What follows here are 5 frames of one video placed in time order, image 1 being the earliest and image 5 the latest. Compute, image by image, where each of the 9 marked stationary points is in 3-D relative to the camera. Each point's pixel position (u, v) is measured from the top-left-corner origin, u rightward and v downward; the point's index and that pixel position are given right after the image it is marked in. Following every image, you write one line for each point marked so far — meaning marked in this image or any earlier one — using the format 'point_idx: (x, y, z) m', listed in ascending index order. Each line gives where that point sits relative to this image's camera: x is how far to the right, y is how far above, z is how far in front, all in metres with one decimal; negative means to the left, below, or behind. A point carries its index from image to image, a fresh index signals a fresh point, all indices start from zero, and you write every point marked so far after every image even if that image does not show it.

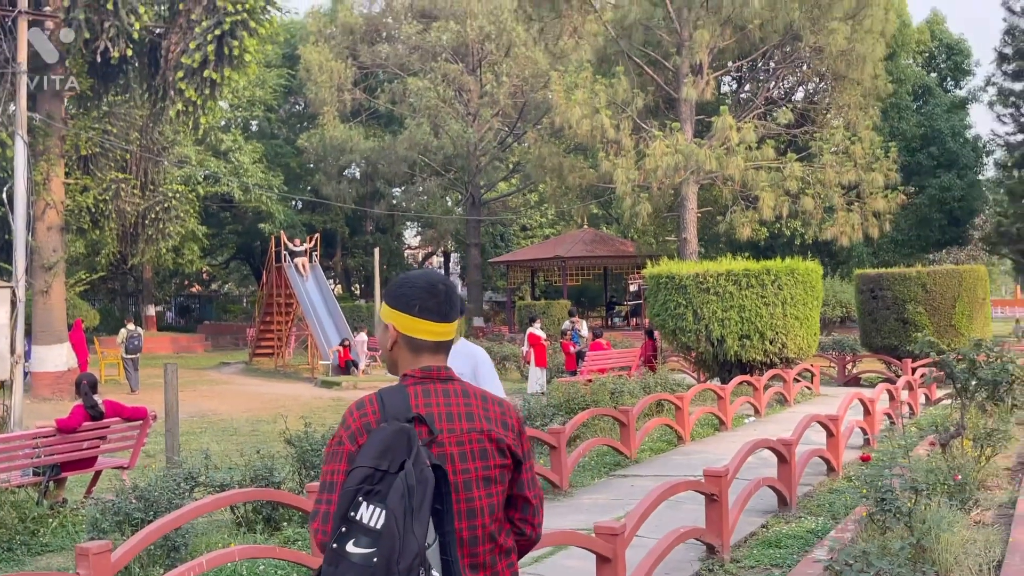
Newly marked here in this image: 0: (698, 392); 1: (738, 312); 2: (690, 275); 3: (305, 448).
0: (+2.4, -1.3, +8.9) m
1: (+3.6, -0.4, +12.0) m
2: (+2.9, +0.2, +12.1) m
3: (-2.3, -1.8, +8.1) m
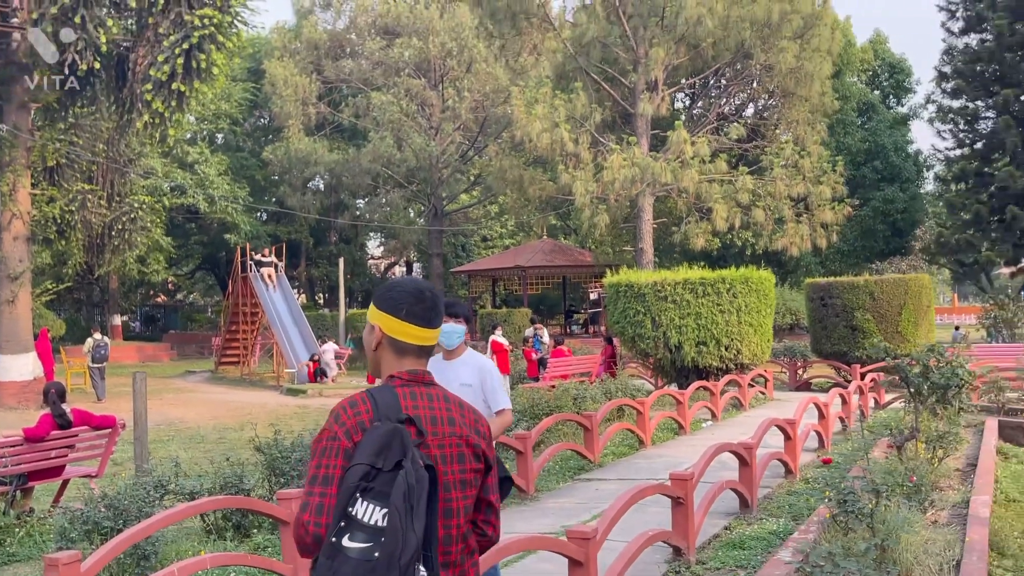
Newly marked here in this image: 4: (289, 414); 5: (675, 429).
0: (+1.9, -1.4, +9.2) m
1: (+3.0, -0.5, +12.3) m
2: (+2.3, +0.1, +12.4) m
3: (-2.8, -1.9, +8.2) m
4: (-4.1, -2.3, +13.2) m
5: (+2.3, -2.0, +10.2) m
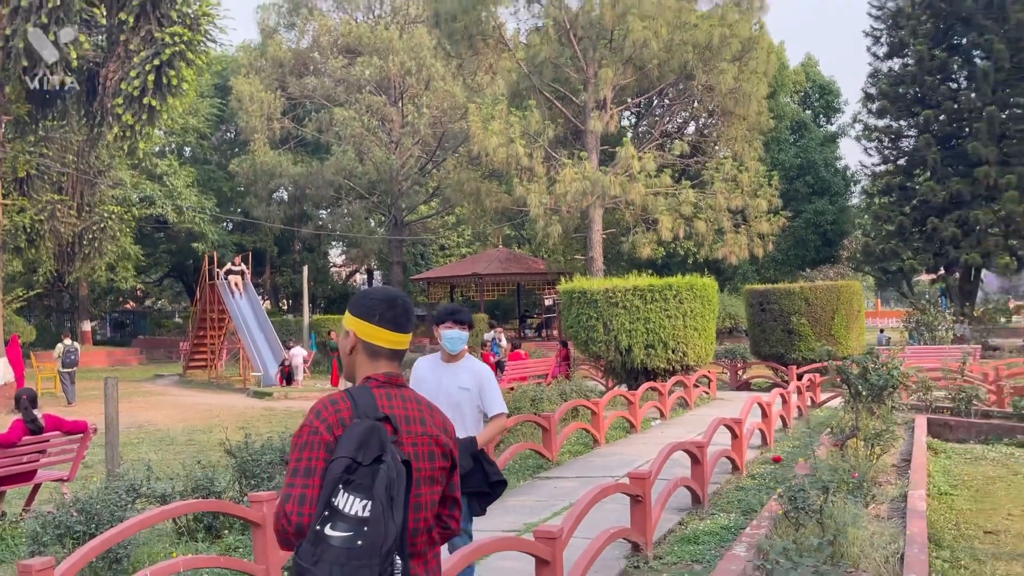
0: (+1.3, -1.5, +9.7) m
1: (+2.4, -0.7, +12.8) m
2: (+1.7, 0.0, +12.9) m
3: (-3.3, -2.0, +8.6) m
4: (-4.8, -2.5, +13.5) m
5: (+1.7, -2.1, +10.8) m
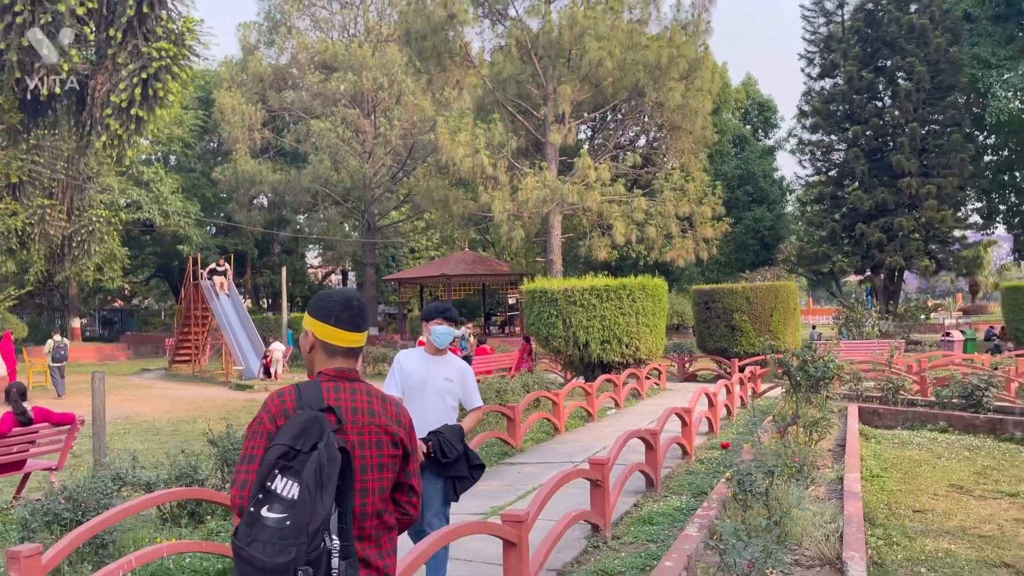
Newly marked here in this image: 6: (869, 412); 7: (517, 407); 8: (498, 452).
0: (+0.8, -1.5, +10.5) m
1: (+1.8, -0.6, +13.6) m
2: (+1.1, 0.0, +13.7) m
3: (-3.8, -2.0, +9.2) m
4: (-5.4, -2.4, +14.1) m
5: (+1.2, -2.1, +11.5) m
6: (+5.8, -2.0, +11.5) m
7: (0.0, -1.7, +10.0) m
8: (-0.2, -2.4, +10.4) m
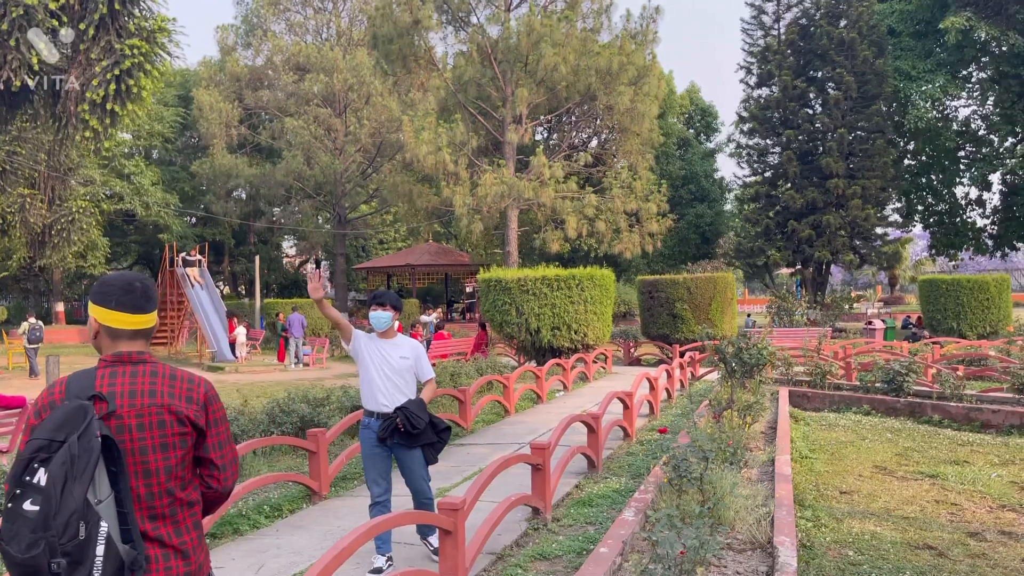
0: (+0.2, -1.3, +11.3) m
1: (+1.0, -0.4, +14.5) m
2: (+0.3, +0.2, +14.5) m
3: (-4.3, -1.8, +9.8) m
4: (-6.2, -2.1, +14.7) m
5: (+0.5, -1.9, +12.4) m
6: (+5.2, -1.9, +12.6) m
7: (-0.6, -1.5, +10.8) m
8: (-0.9, -2.2, +11.2) m
